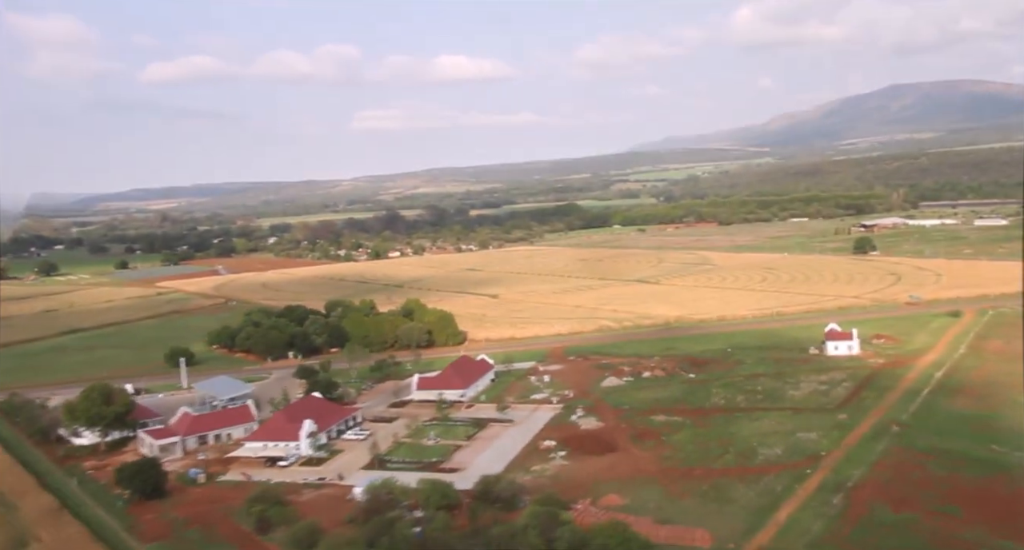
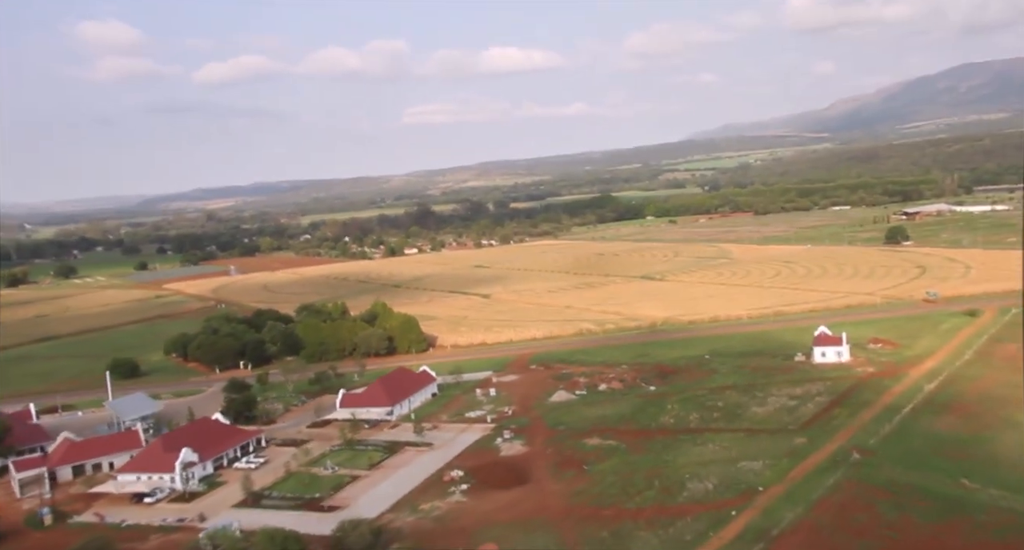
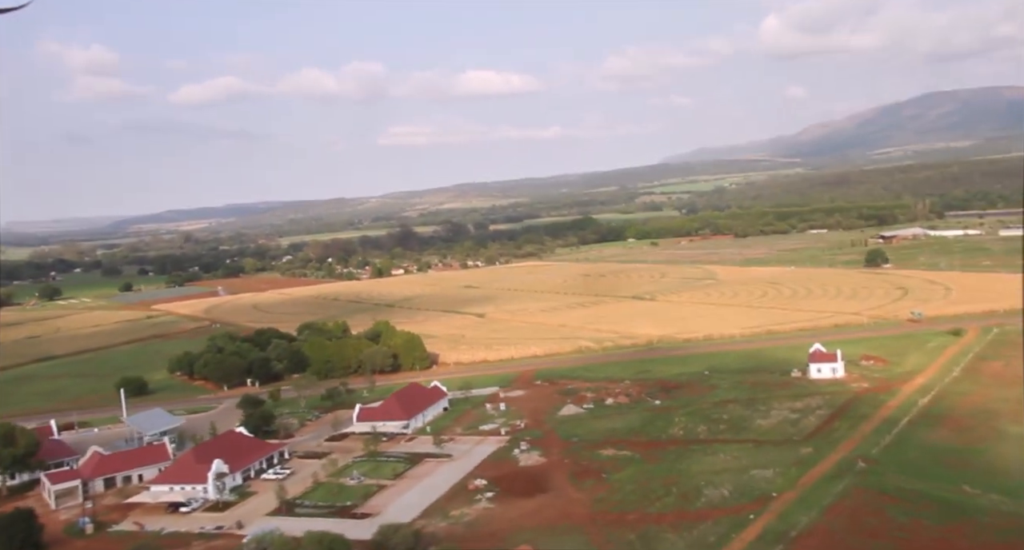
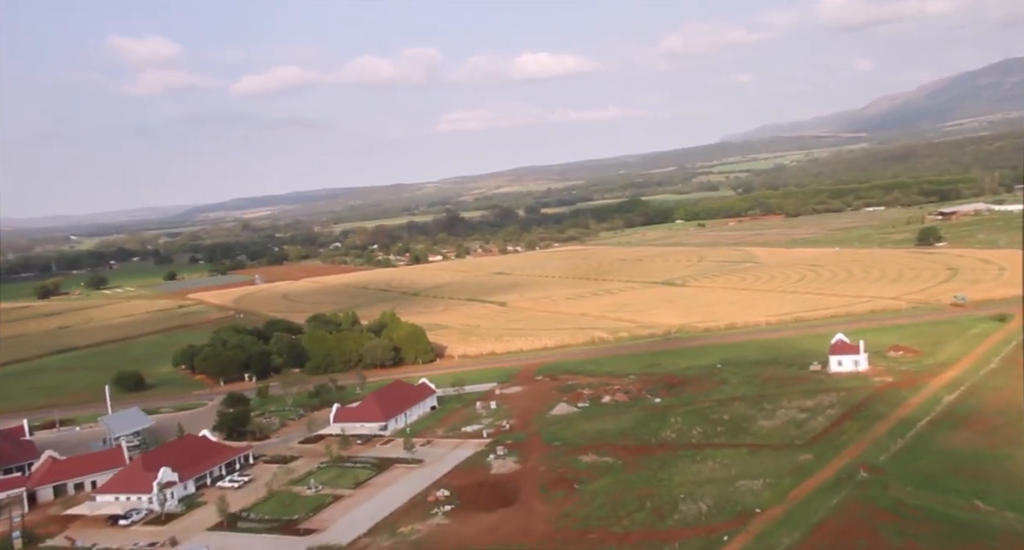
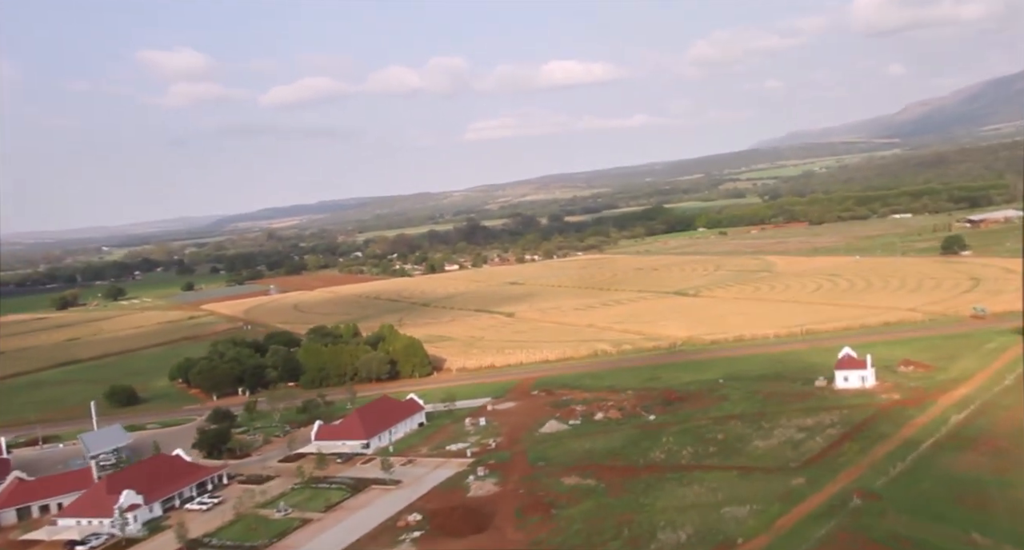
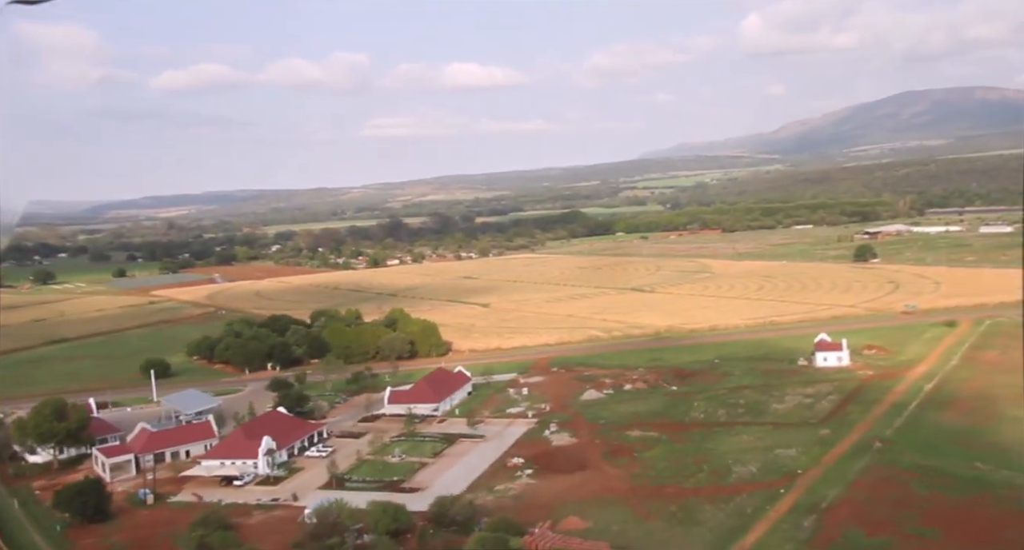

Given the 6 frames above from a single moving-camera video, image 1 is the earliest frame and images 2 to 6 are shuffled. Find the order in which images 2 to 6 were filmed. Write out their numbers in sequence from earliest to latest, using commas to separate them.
6, 3, 2, 4, 5
